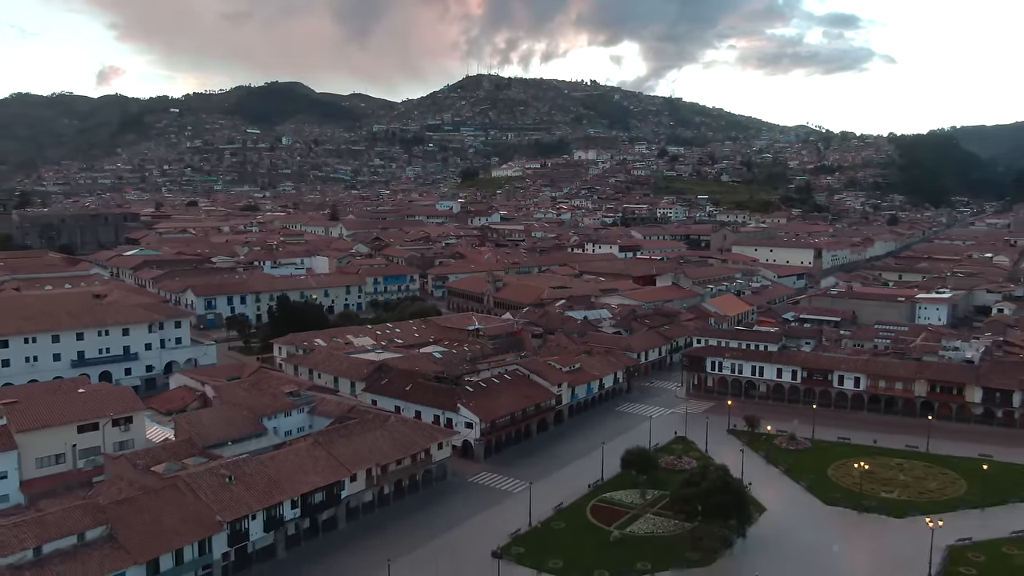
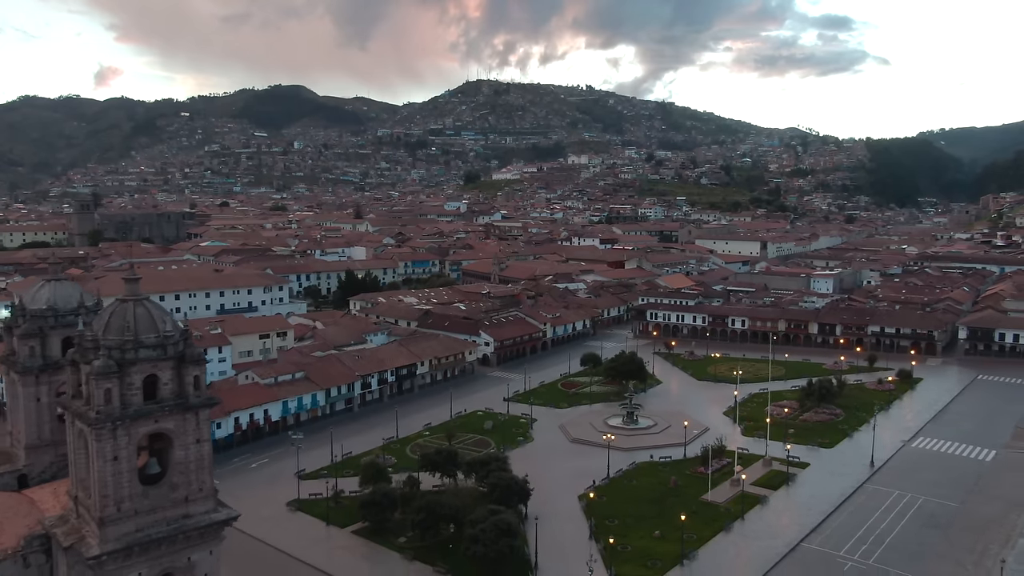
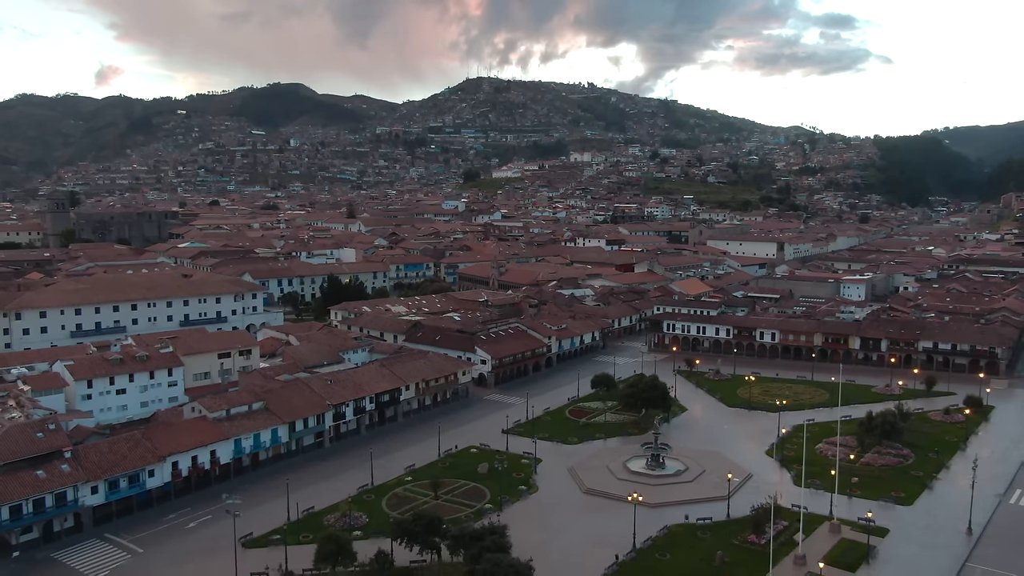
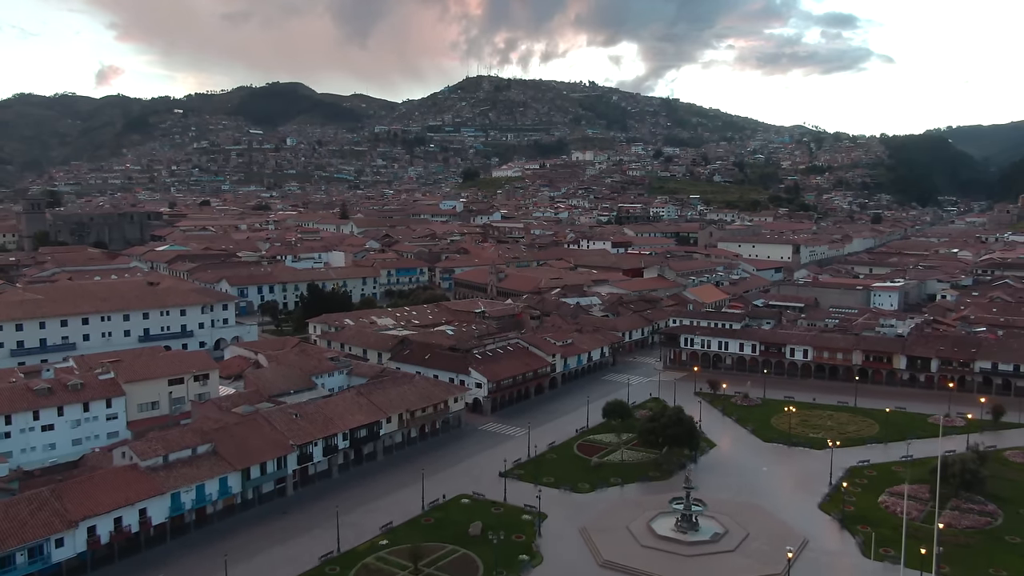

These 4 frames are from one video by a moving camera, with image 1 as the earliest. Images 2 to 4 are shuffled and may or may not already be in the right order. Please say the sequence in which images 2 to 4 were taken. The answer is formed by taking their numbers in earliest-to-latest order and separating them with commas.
4, 3, 2
